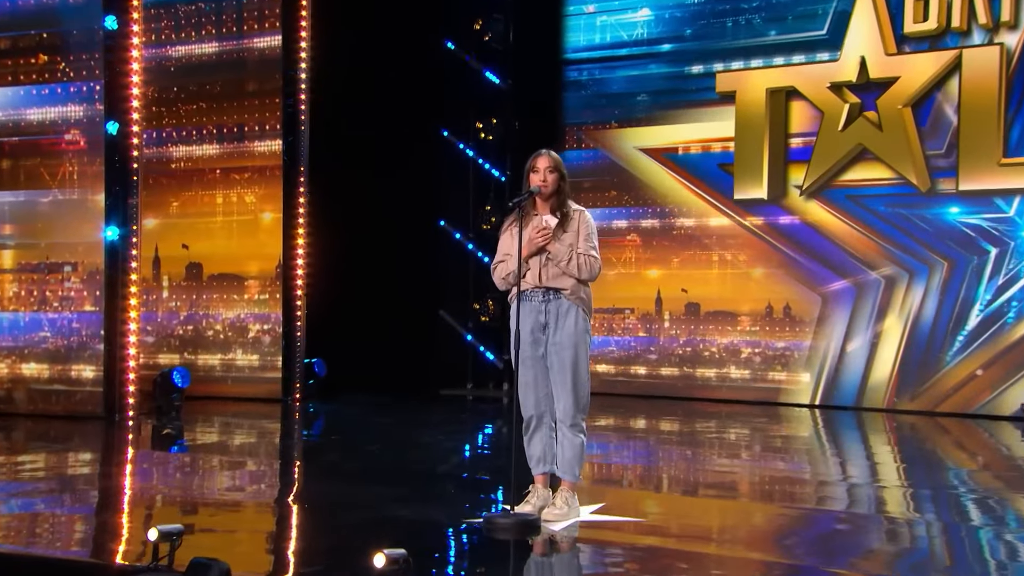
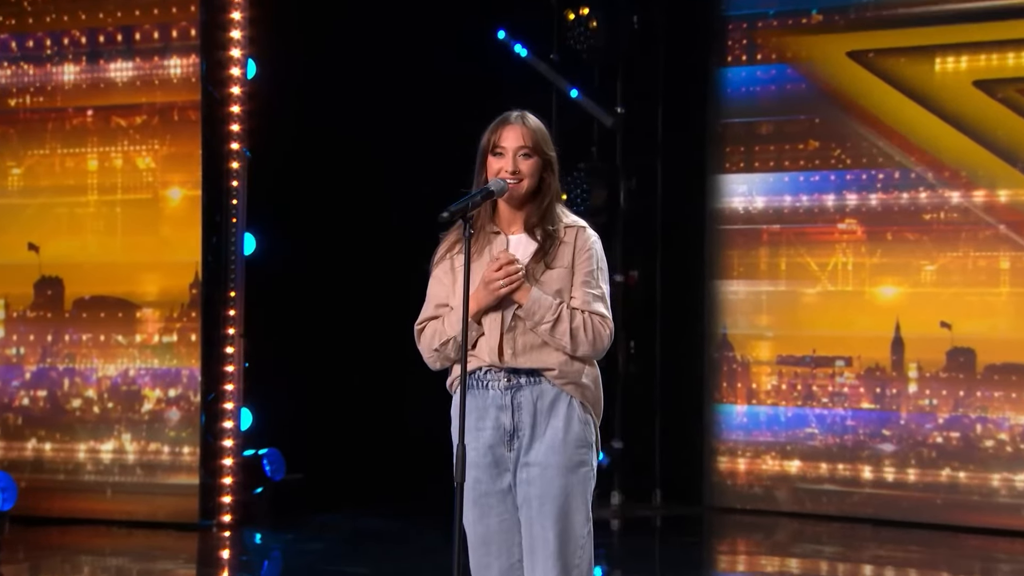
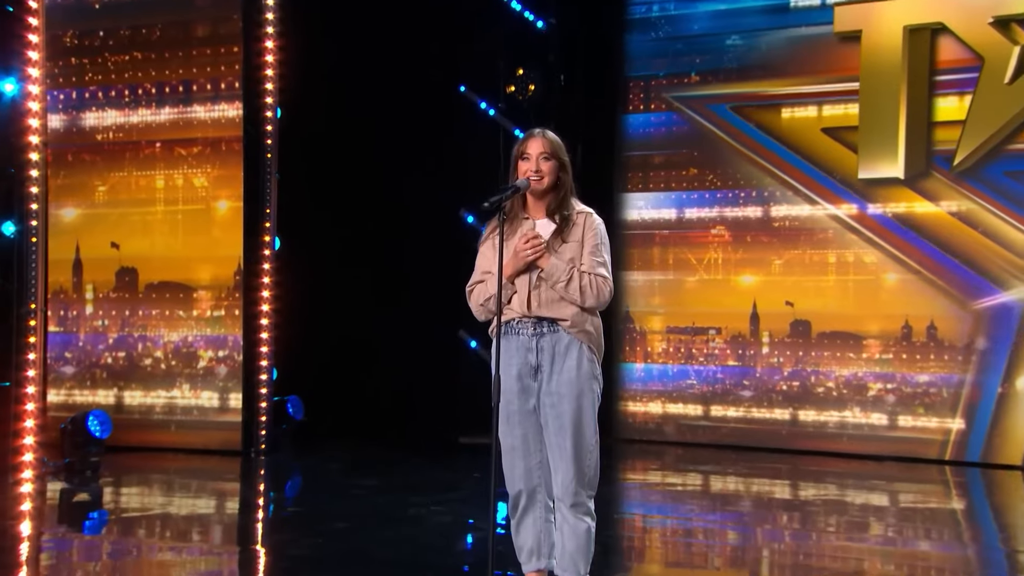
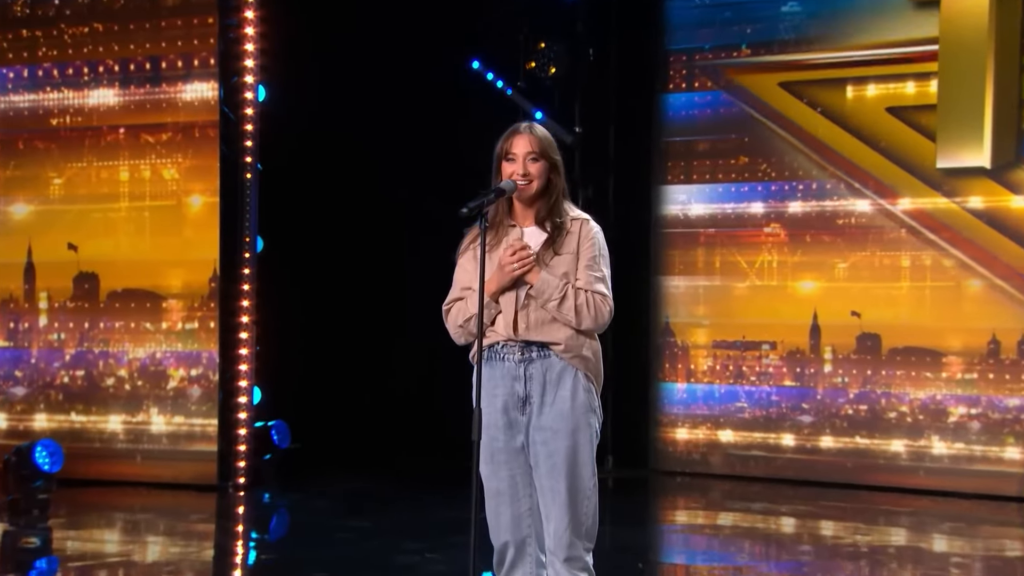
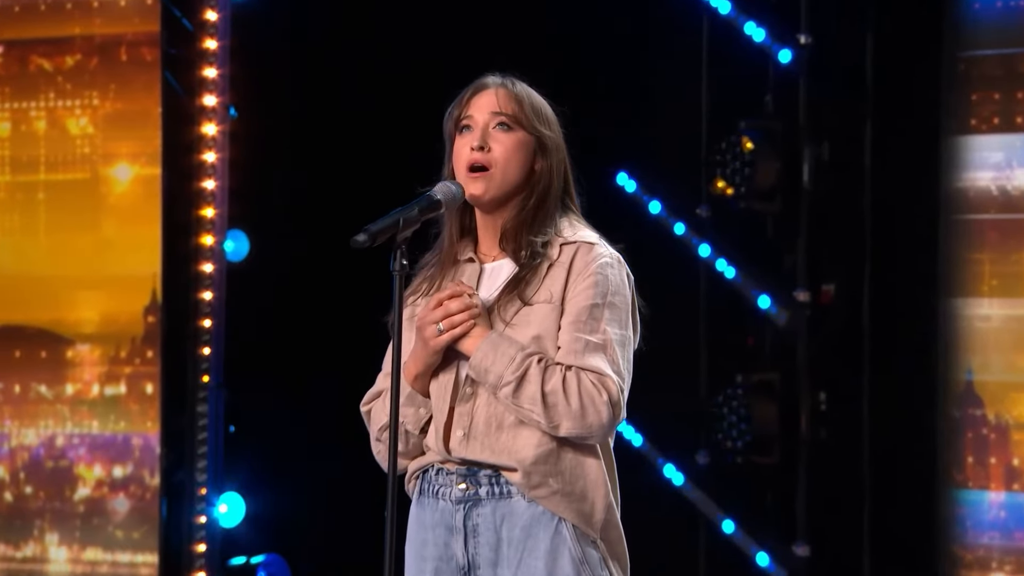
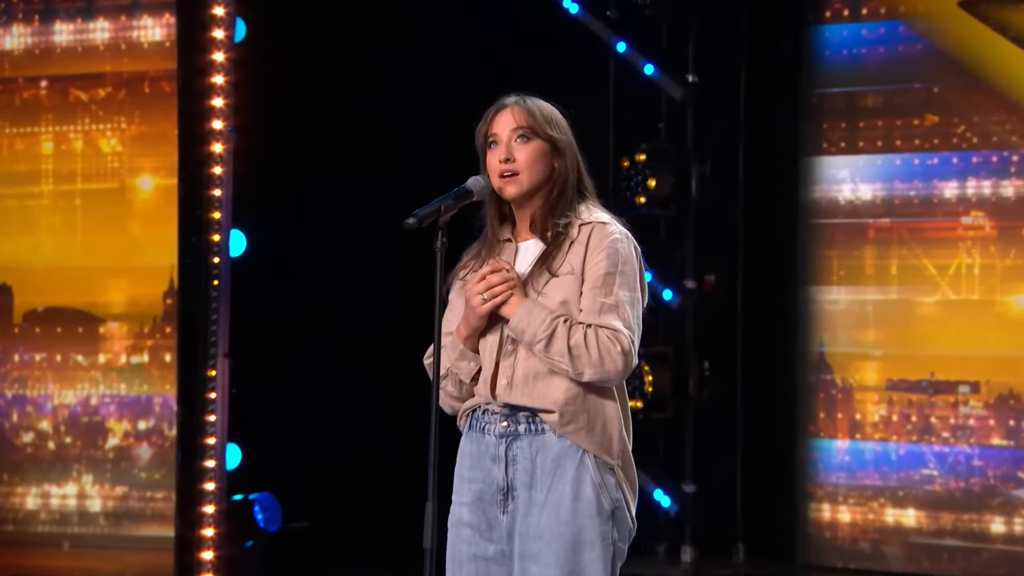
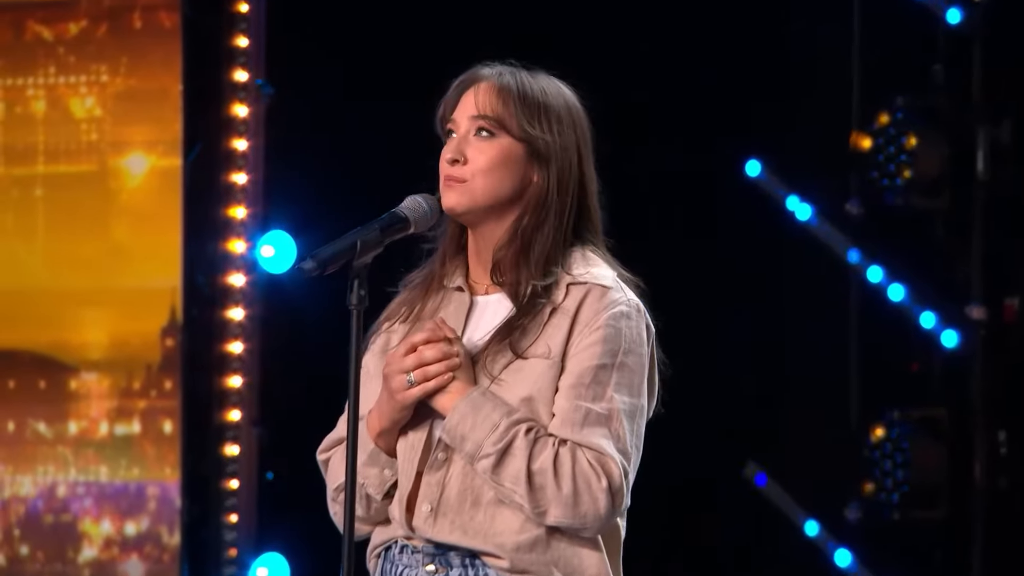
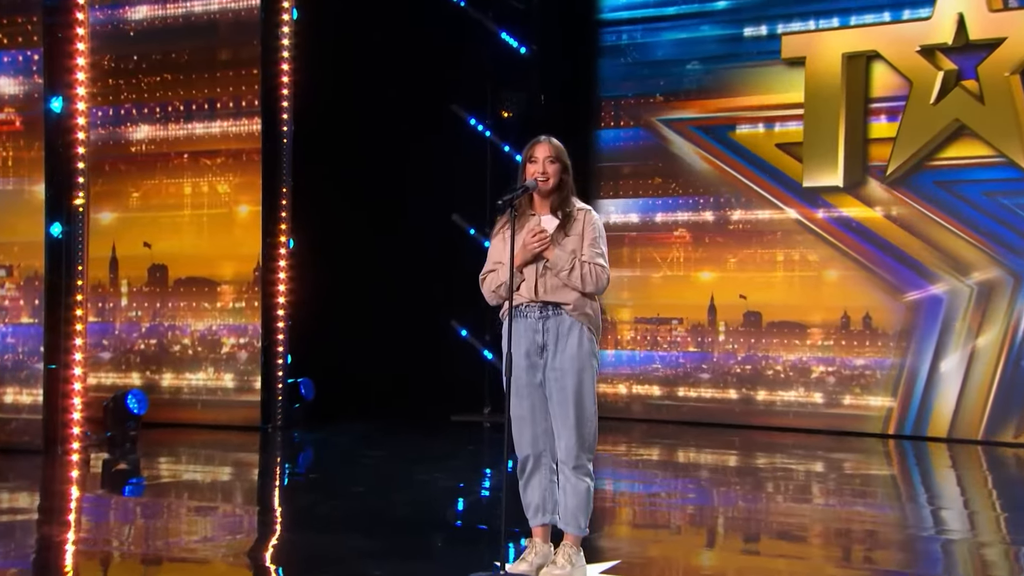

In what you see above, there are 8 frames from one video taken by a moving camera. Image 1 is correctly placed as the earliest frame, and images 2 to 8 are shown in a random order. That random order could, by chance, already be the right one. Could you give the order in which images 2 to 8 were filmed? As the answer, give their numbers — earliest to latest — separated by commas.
8, 3, 4, 2, 6, 5, 7
